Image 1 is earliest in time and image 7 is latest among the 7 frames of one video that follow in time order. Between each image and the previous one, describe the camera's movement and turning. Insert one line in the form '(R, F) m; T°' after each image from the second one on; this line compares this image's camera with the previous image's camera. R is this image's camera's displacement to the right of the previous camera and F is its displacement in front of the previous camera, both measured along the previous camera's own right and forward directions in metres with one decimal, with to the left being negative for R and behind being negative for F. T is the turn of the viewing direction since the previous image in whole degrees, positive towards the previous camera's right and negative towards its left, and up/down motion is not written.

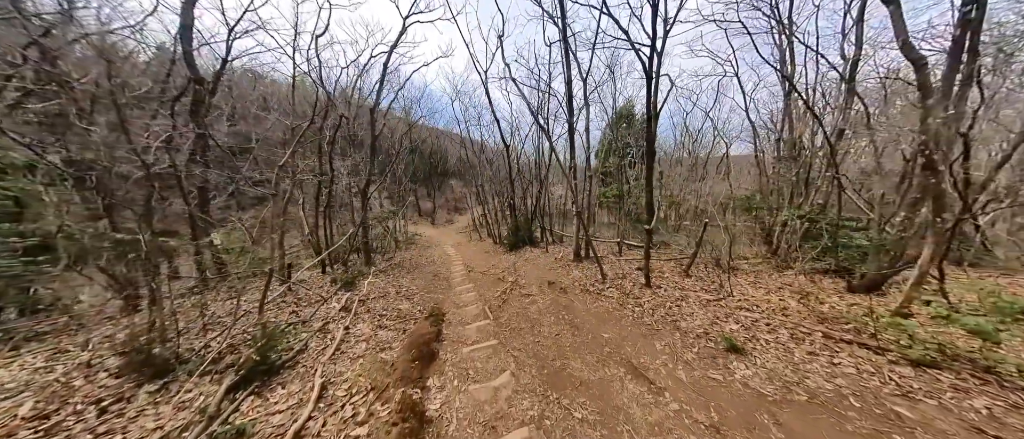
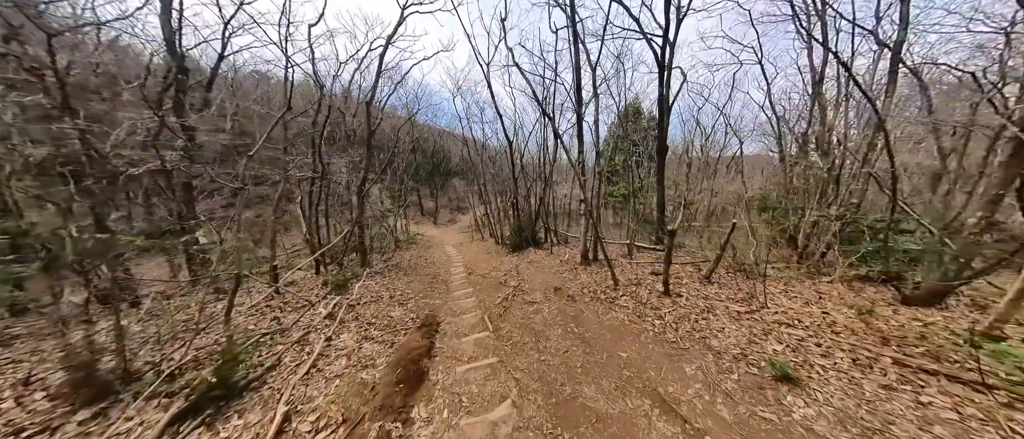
(0.0, +0.5) m; -1°
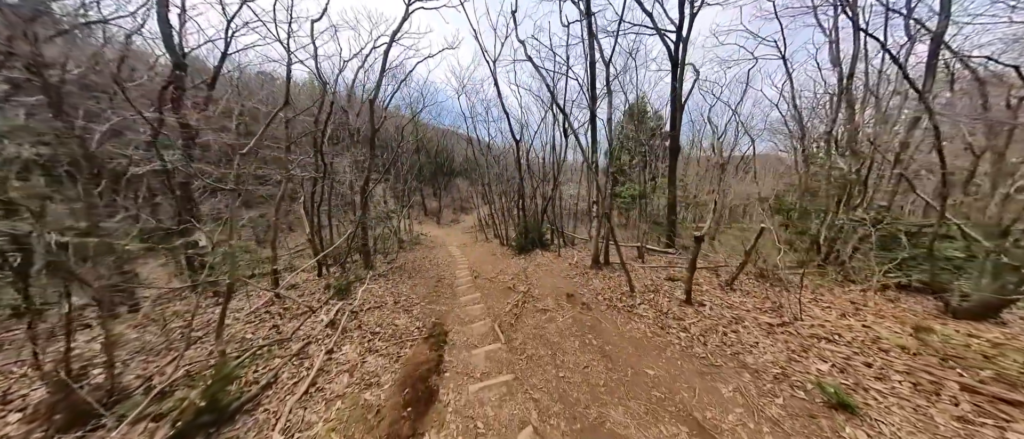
(-0.2, +0.2) m; 0°
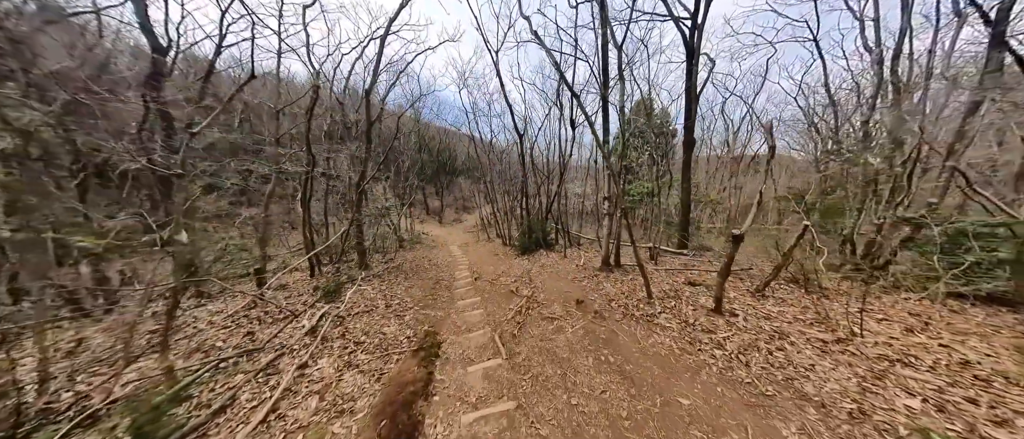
(0.0, +0.5) m; -1°
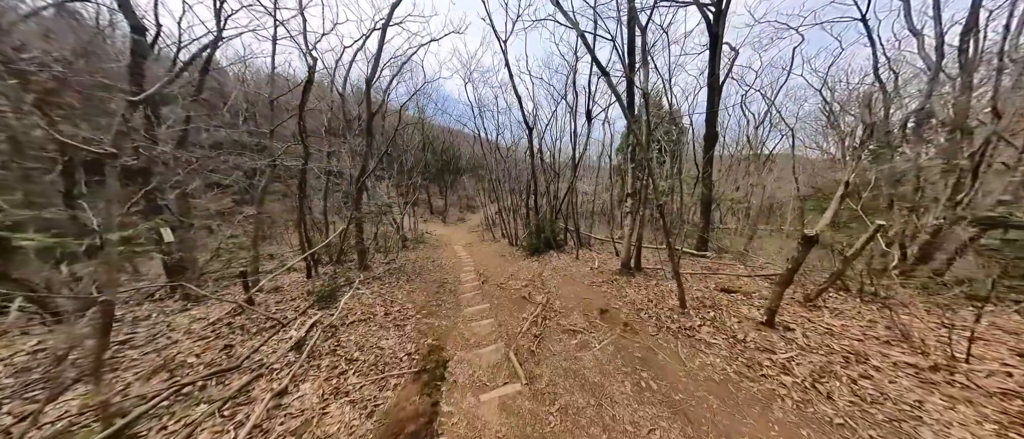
(-0.2, +0.5) m; -1°
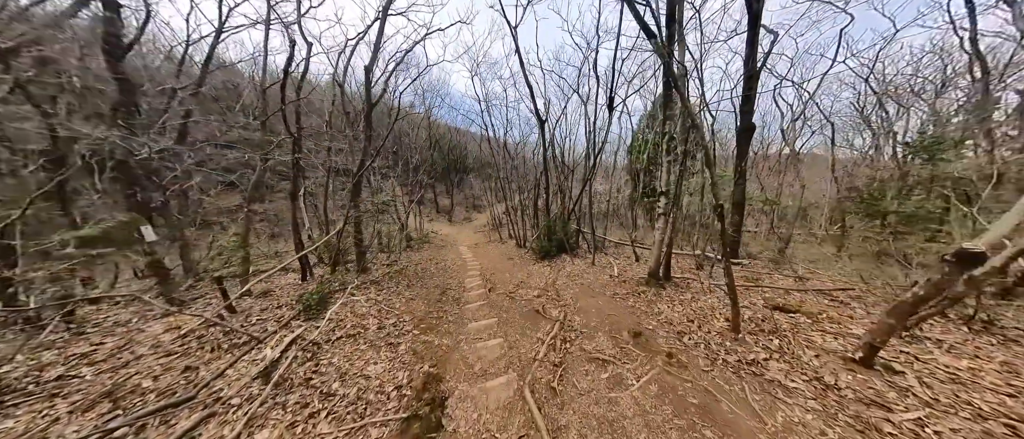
(-0.1, +0.7) m; -2°
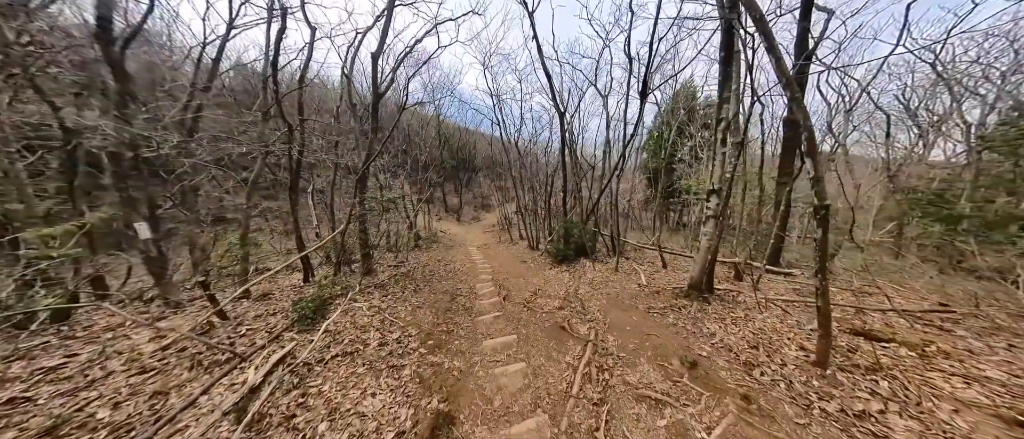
(-0.2, +0.6) m; -2°
